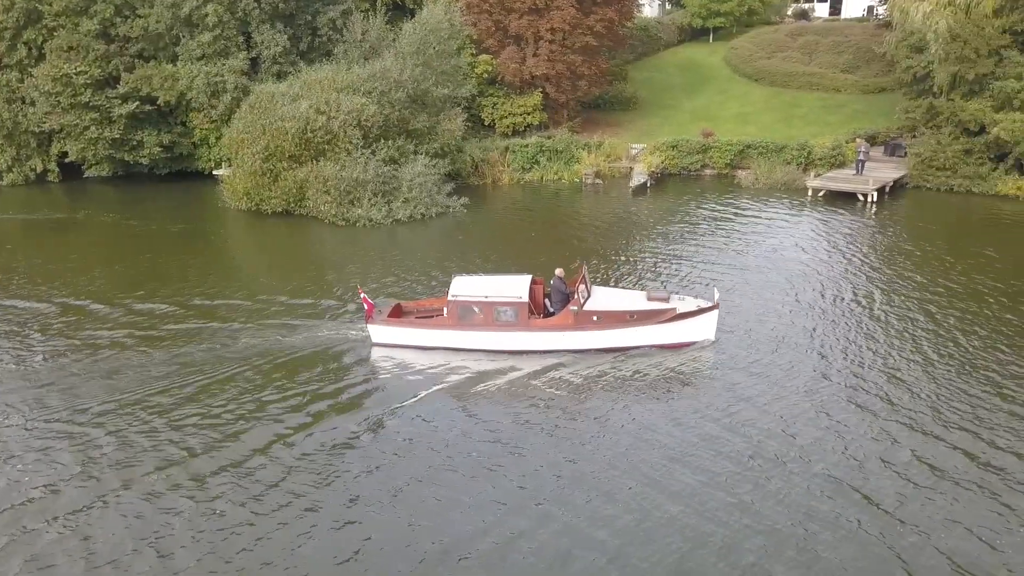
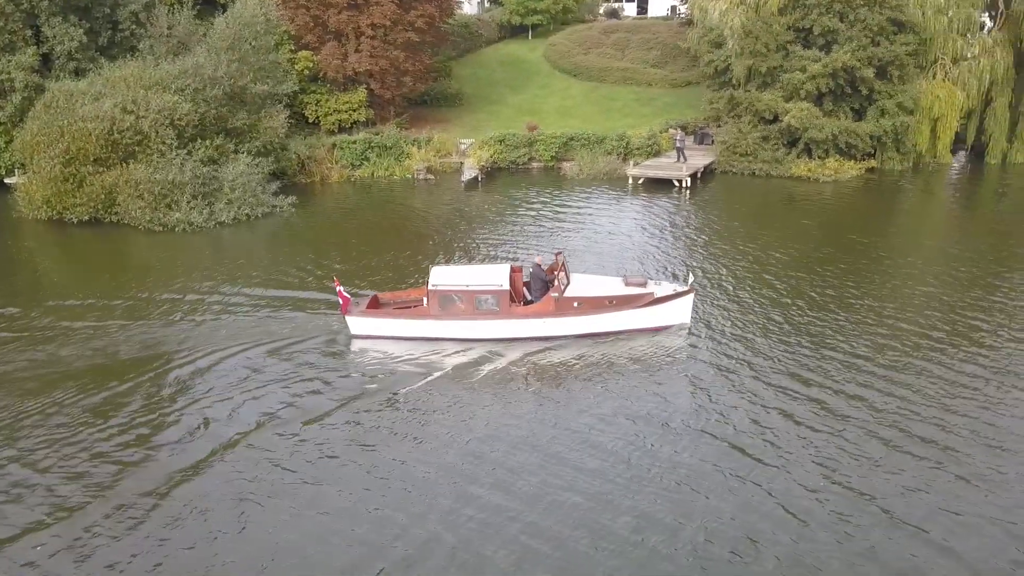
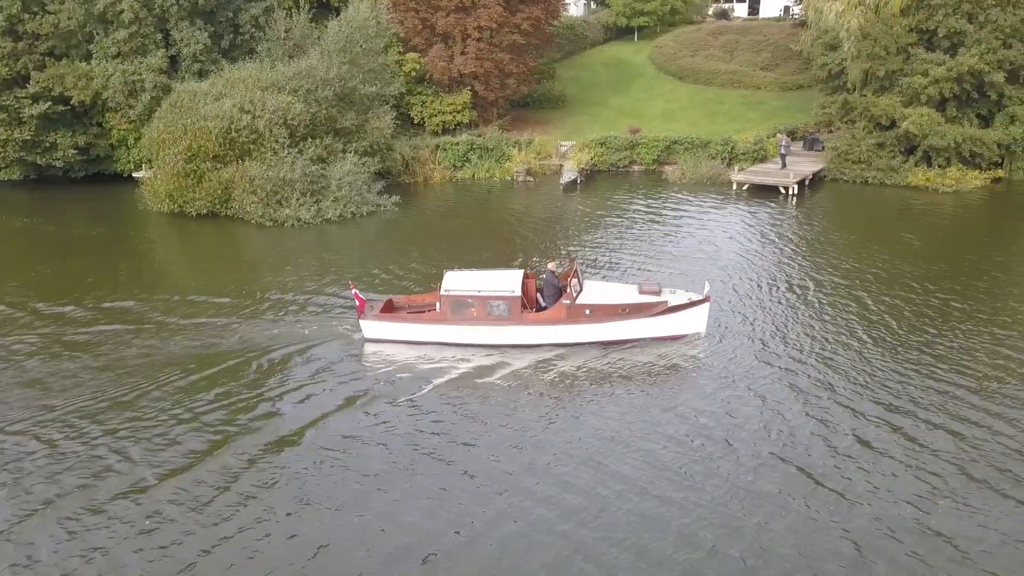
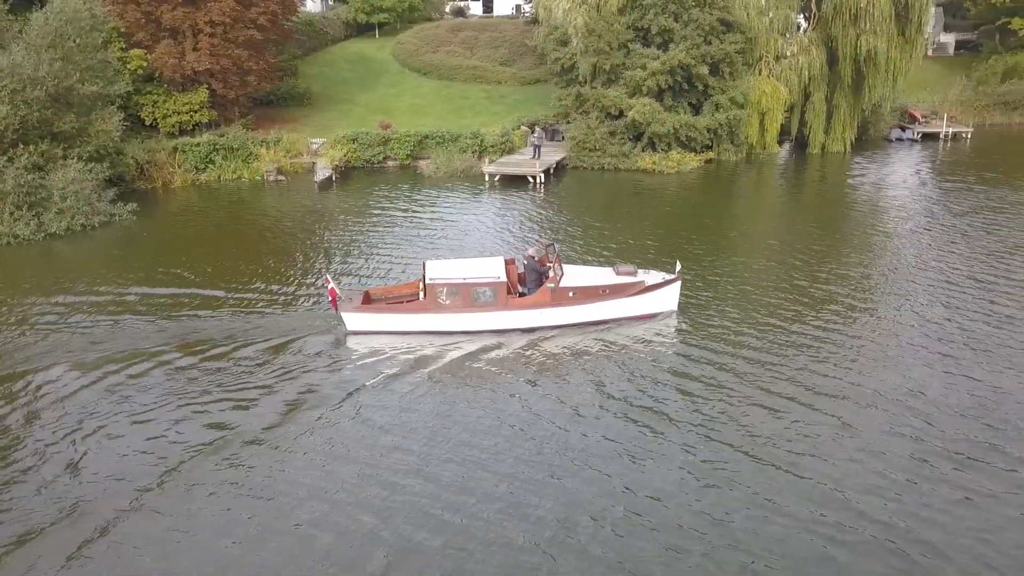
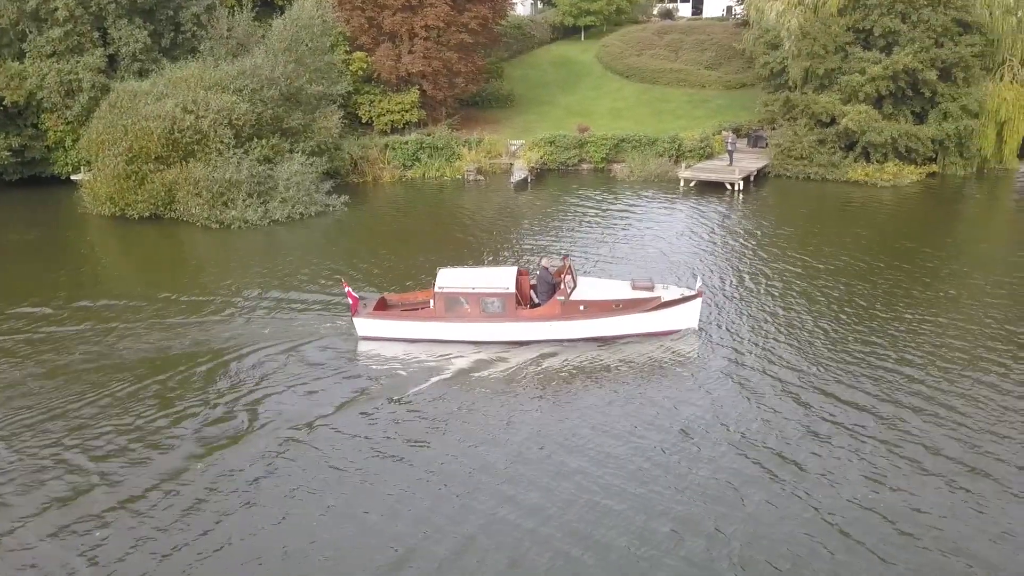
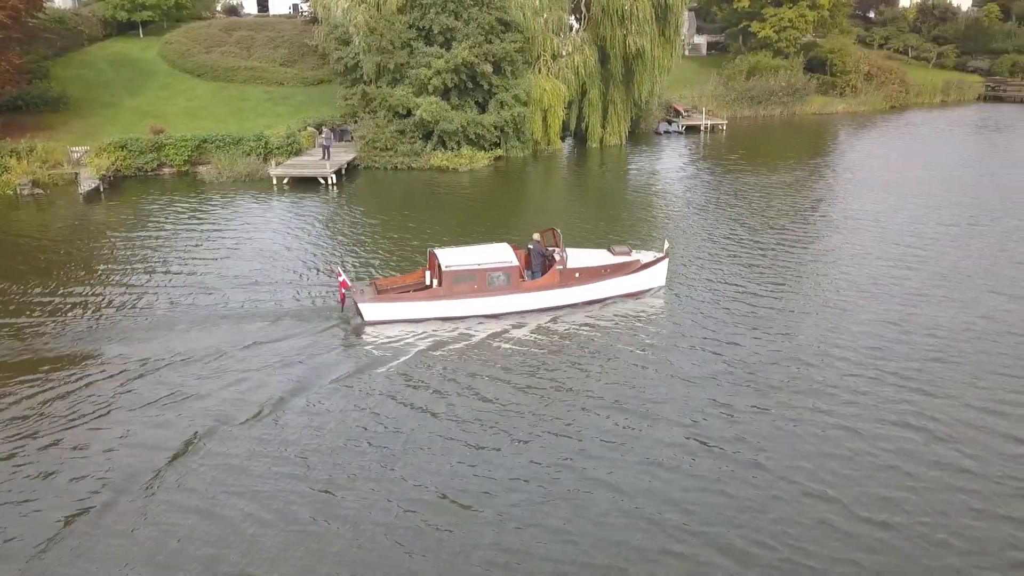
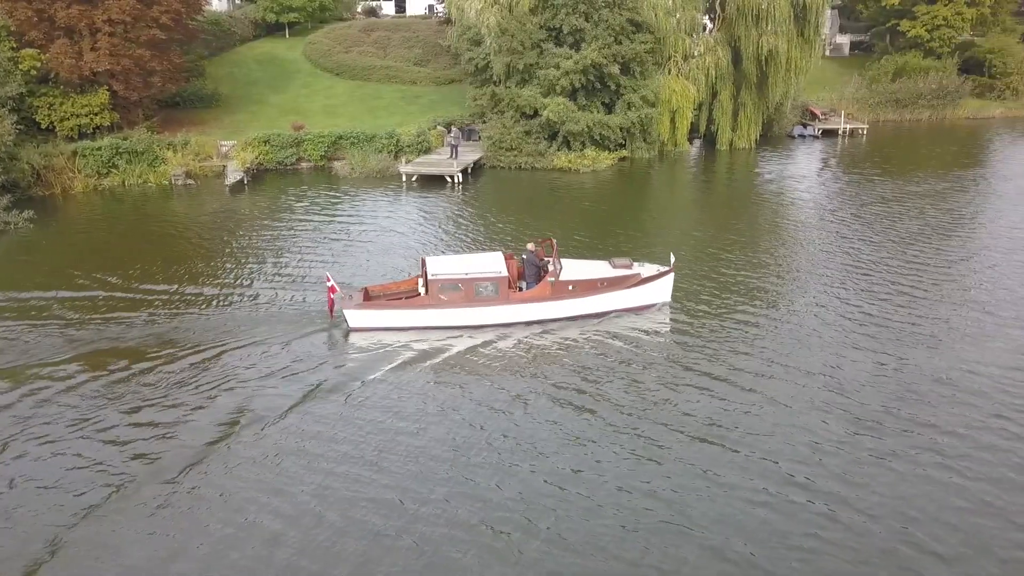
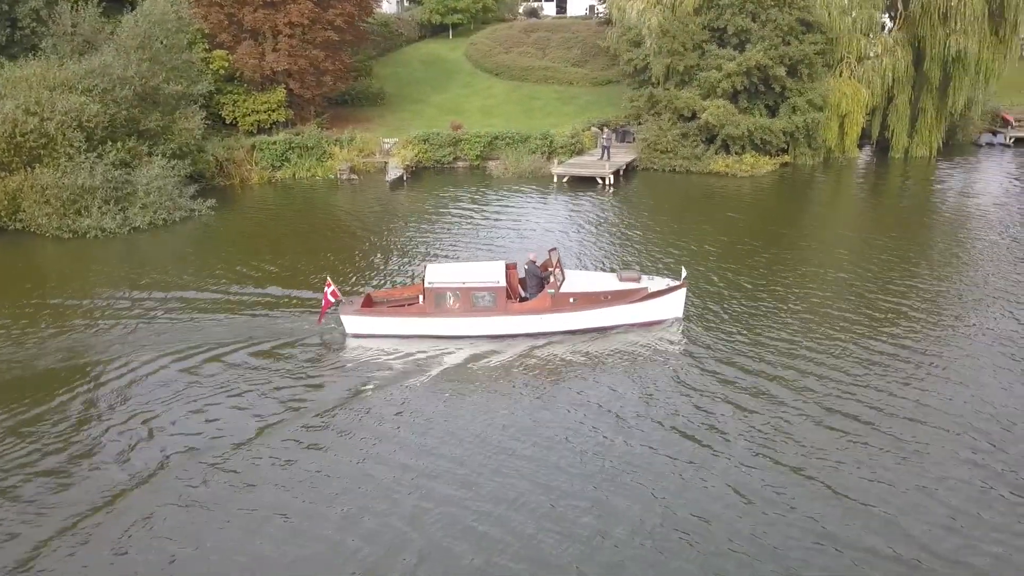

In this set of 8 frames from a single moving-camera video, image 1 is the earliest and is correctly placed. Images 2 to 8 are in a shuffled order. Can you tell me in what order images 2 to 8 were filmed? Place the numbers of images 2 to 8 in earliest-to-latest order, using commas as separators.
3, 5, 2, 8, 4, 7, 6
